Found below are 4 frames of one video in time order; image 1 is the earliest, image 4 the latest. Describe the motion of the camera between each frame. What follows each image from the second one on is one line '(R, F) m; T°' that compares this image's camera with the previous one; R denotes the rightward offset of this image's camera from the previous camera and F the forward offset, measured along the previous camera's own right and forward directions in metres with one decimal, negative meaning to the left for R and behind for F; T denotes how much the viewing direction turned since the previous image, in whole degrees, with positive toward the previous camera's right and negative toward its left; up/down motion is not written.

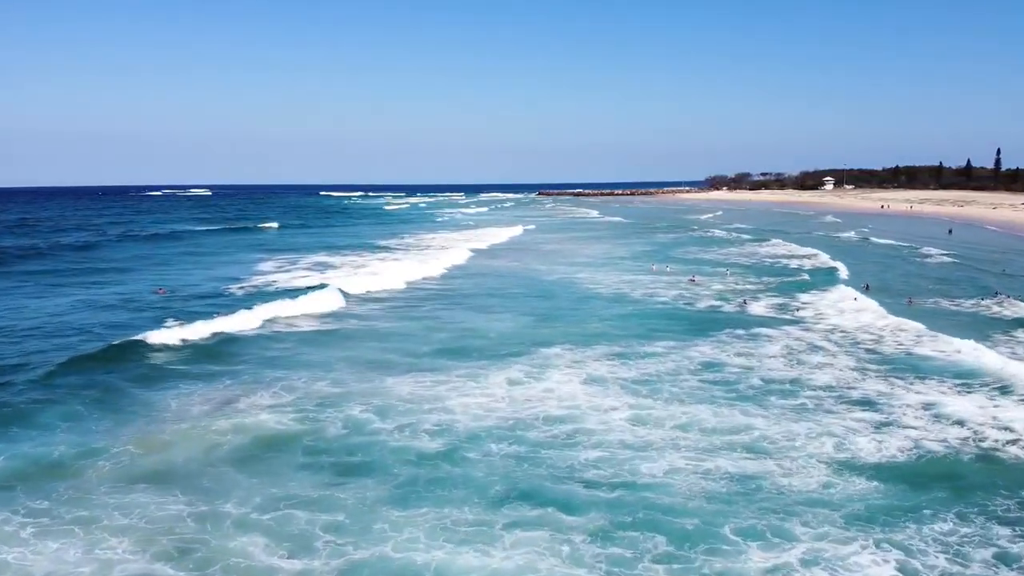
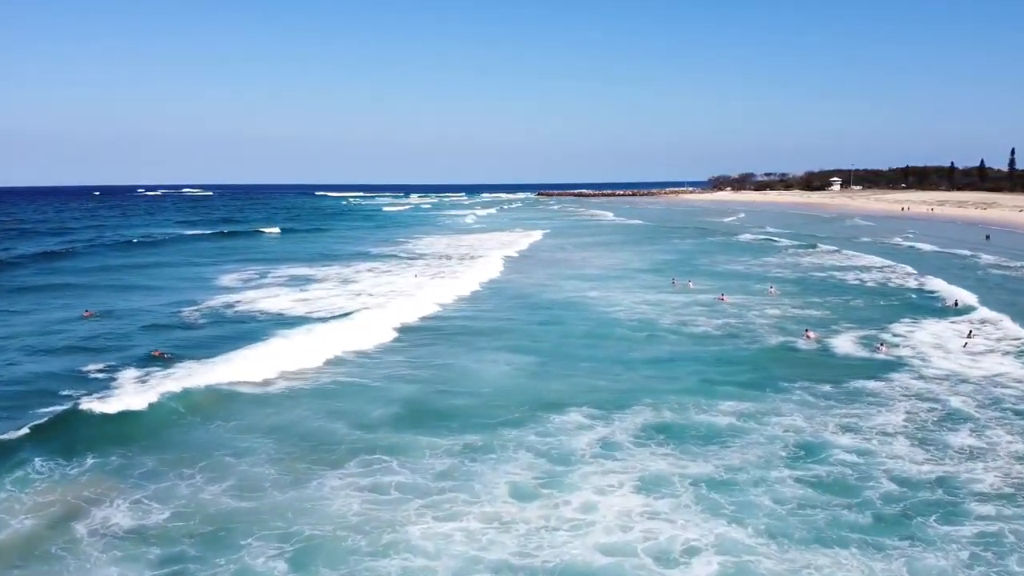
(-0.1, +5.2) m; 0°
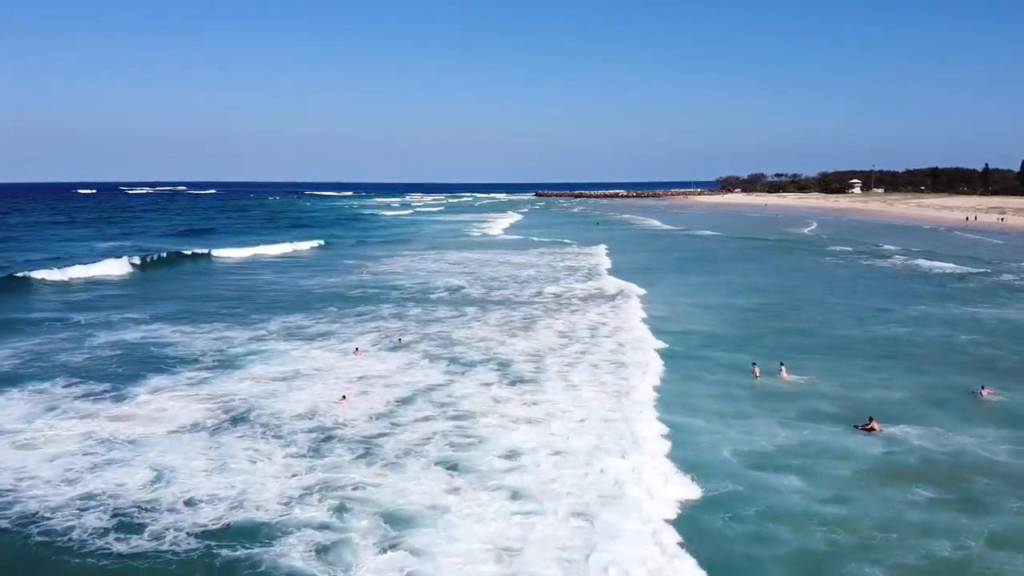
(+0.1, +12.8) m; 0°
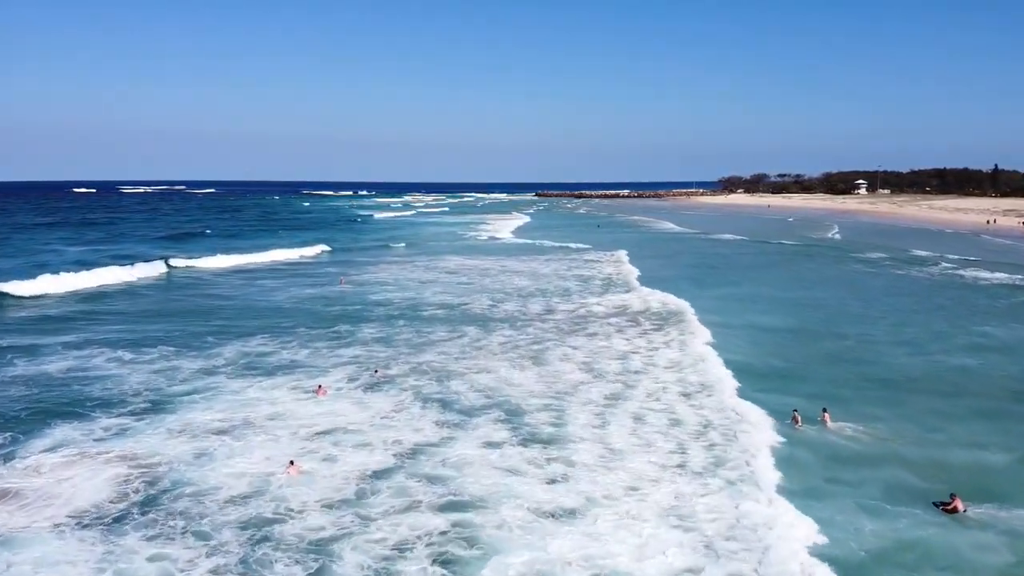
(-0.3, +3.2) m; 0°
